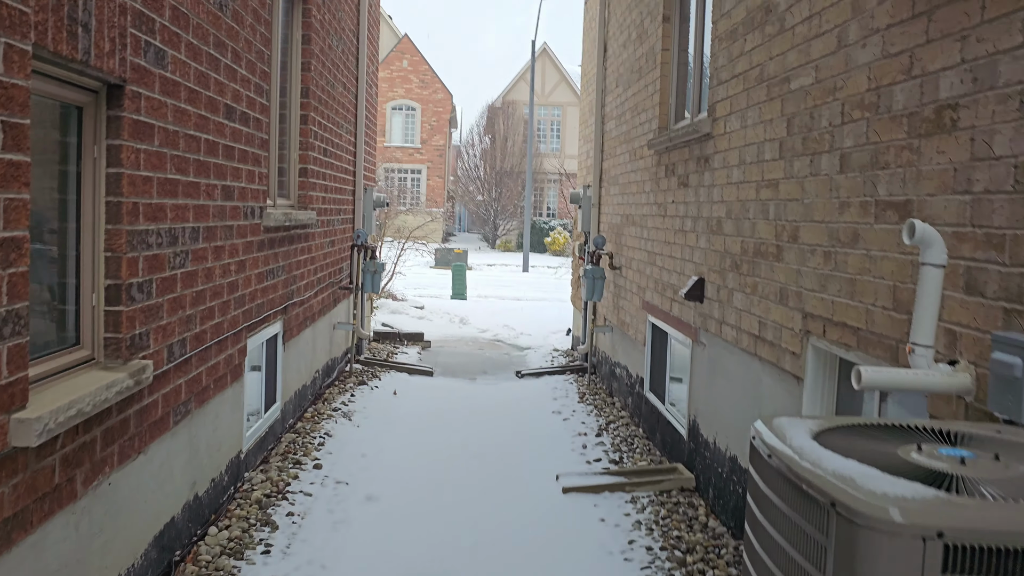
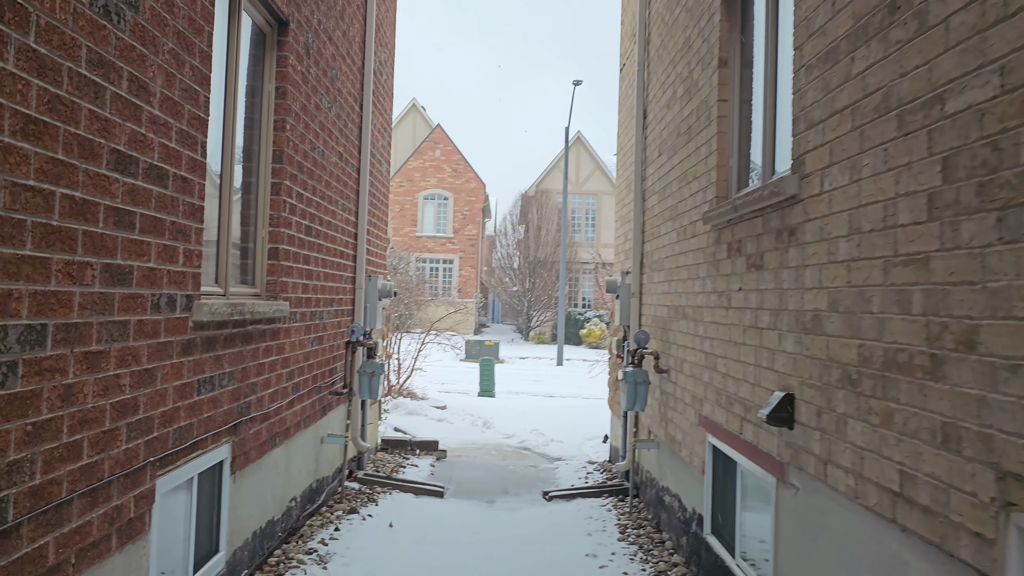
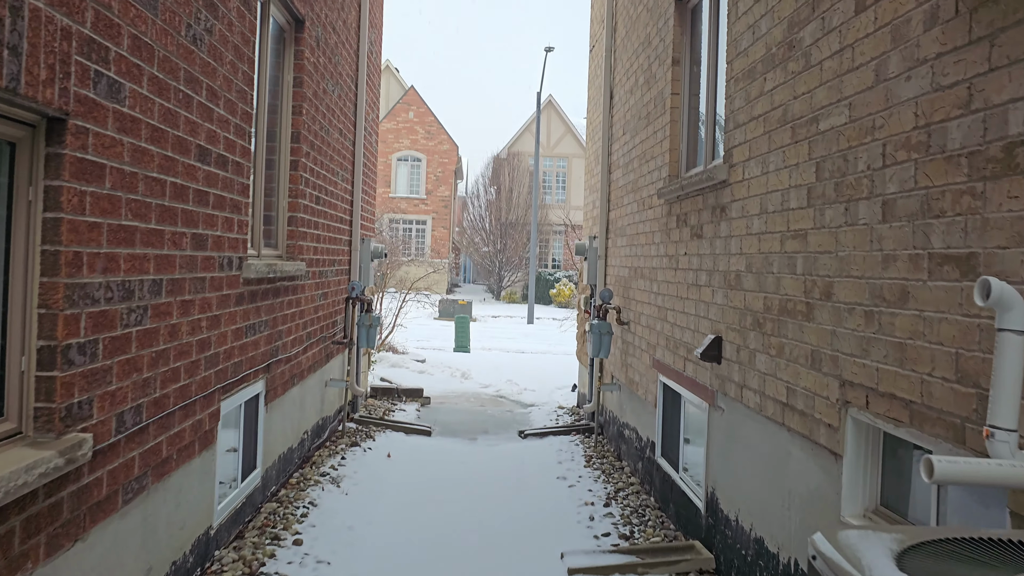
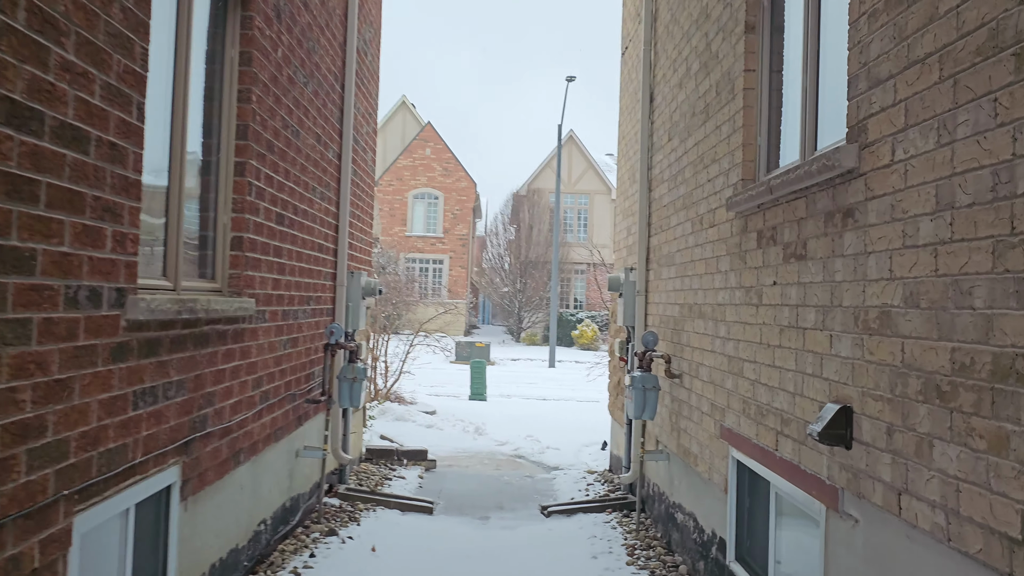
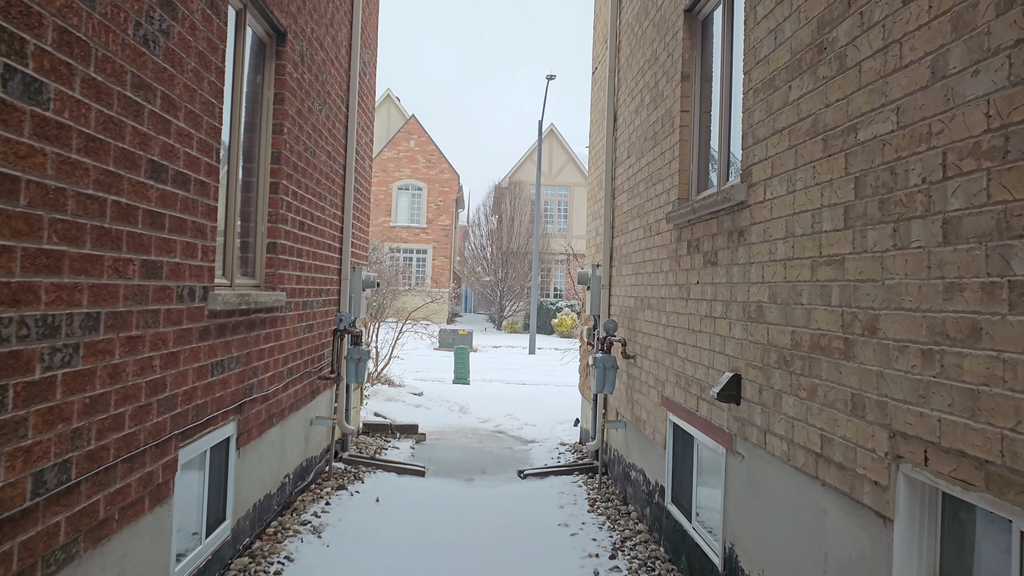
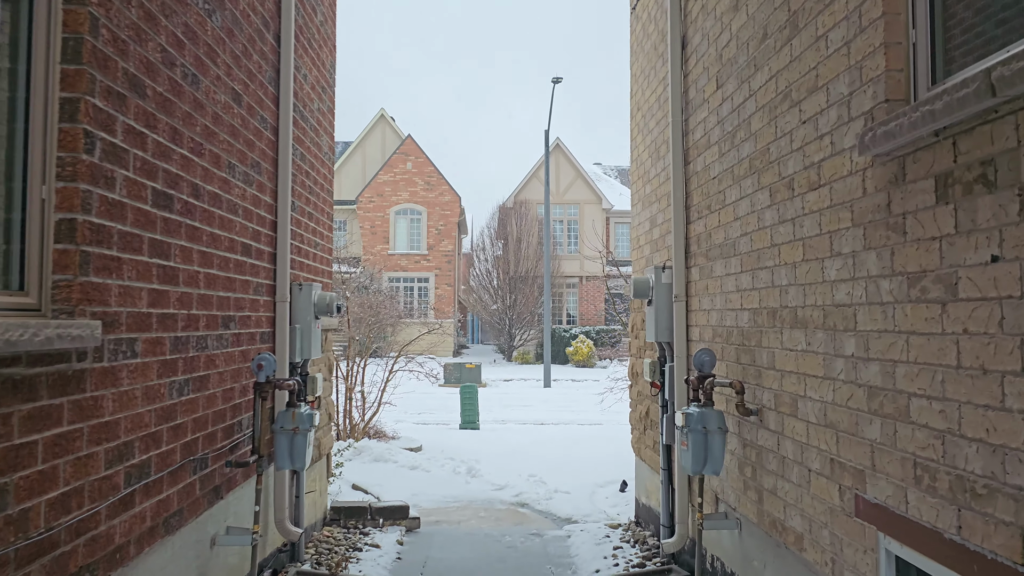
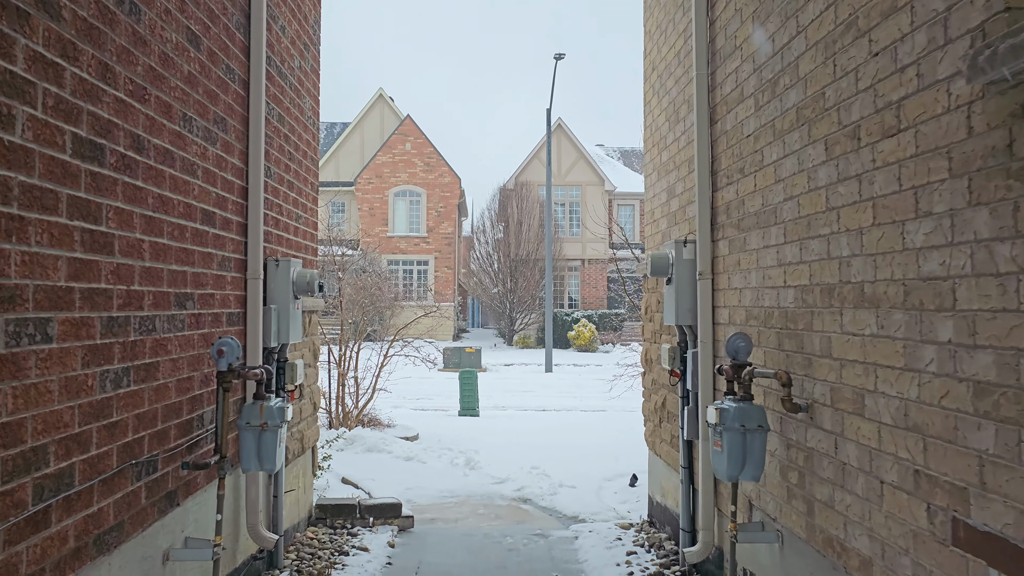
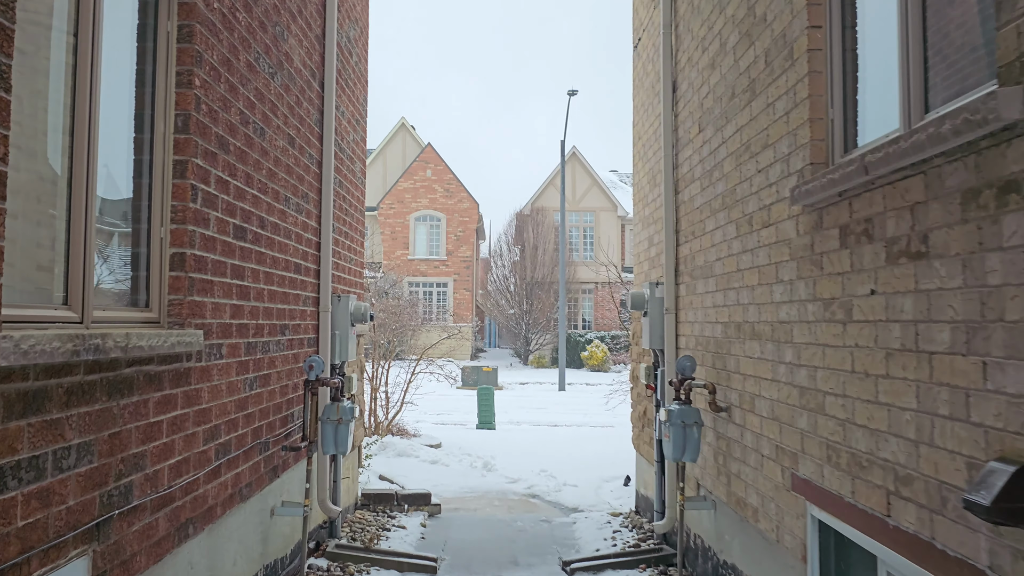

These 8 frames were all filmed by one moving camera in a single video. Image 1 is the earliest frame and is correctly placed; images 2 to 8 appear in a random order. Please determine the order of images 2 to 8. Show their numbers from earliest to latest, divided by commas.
3, 5, 2, 4, 8, 6, 7
